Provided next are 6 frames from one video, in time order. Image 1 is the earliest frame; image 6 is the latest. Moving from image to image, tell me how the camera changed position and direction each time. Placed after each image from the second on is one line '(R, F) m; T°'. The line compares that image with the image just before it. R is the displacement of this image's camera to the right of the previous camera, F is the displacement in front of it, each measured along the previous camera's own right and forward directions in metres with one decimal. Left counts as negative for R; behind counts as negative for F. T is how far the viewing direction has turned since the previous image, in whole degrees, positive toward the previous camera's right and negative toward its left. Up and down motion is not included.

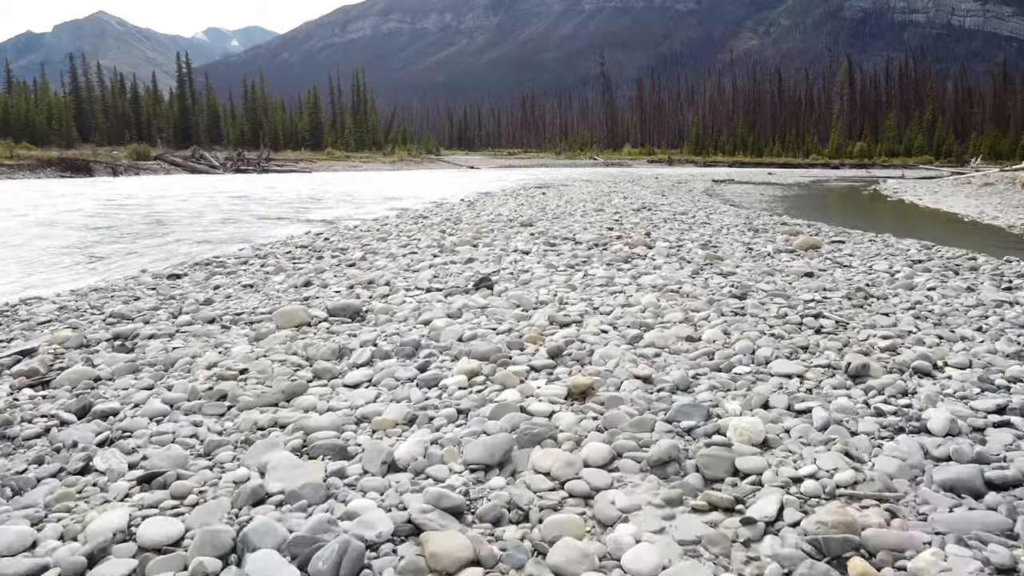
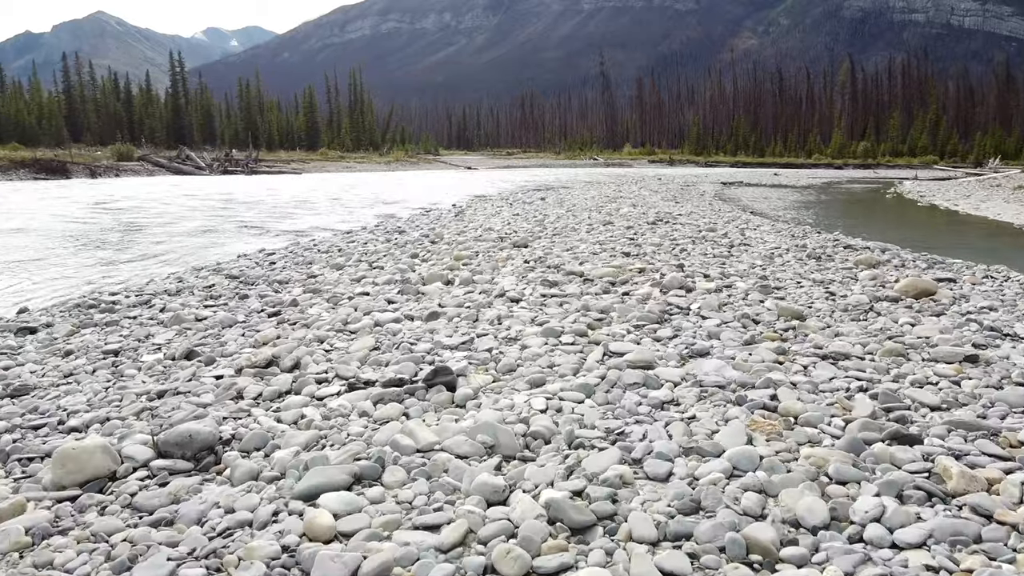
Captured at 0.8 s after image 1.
(+0.1, +2.5) m; 0°
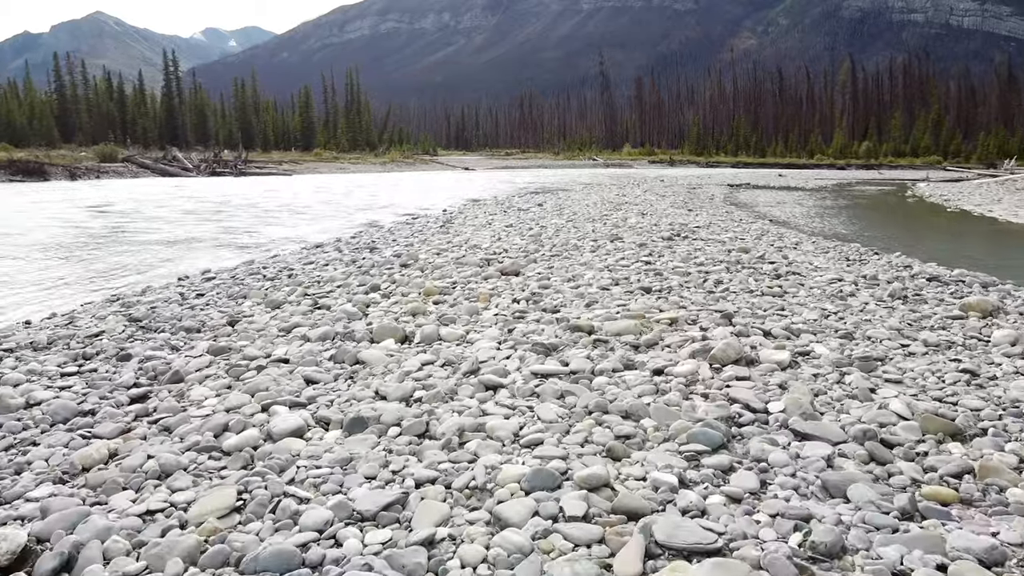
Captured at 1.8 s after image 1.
(+0.1, +2.1) m; 0°
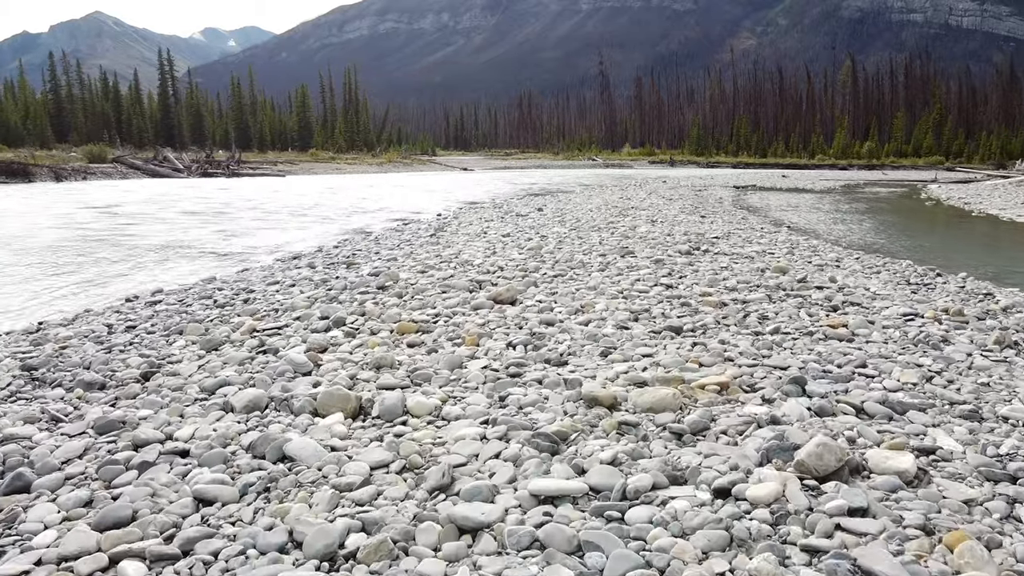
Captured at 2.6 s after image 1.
(0.0, +1.5) m; 0°
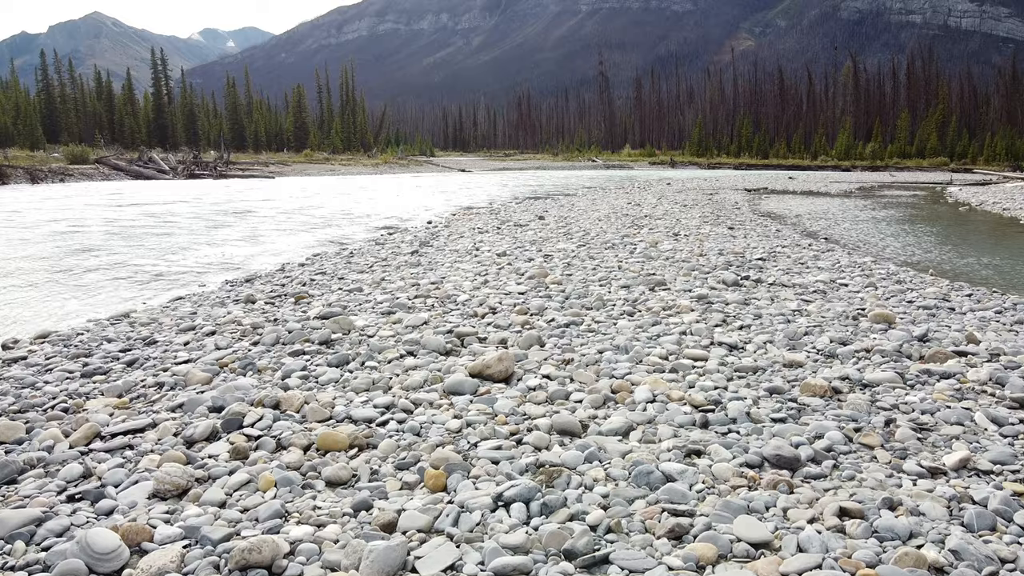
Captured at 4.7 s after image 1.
(0.0, +2.4) m; 0°
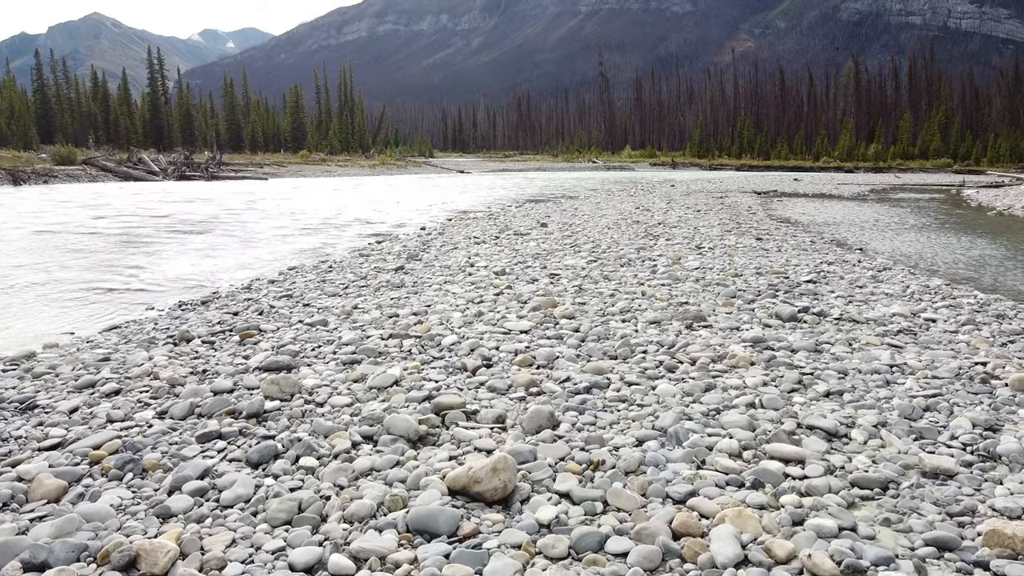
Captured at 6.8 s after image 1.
(0.0, +1.7) m; 0°
